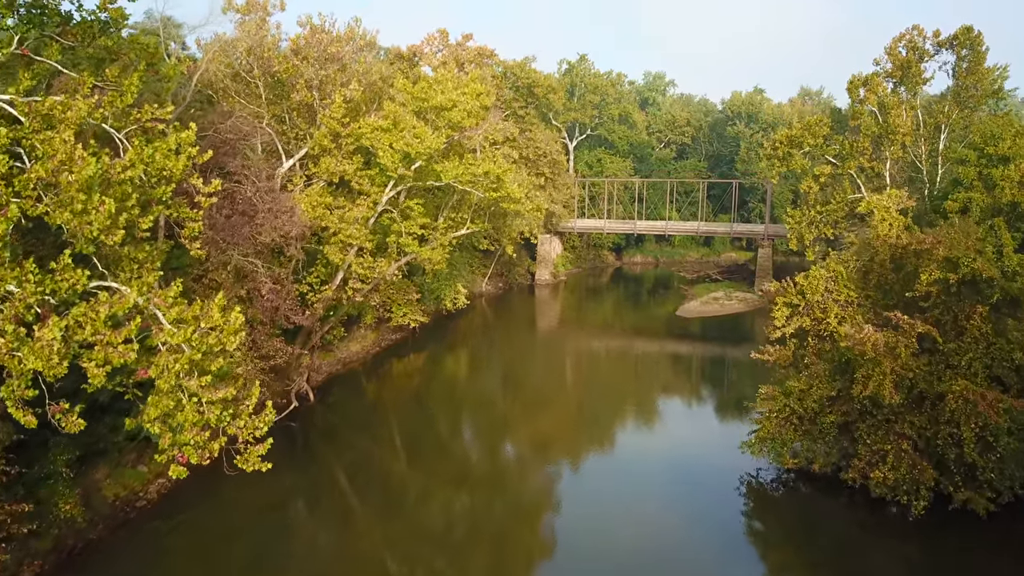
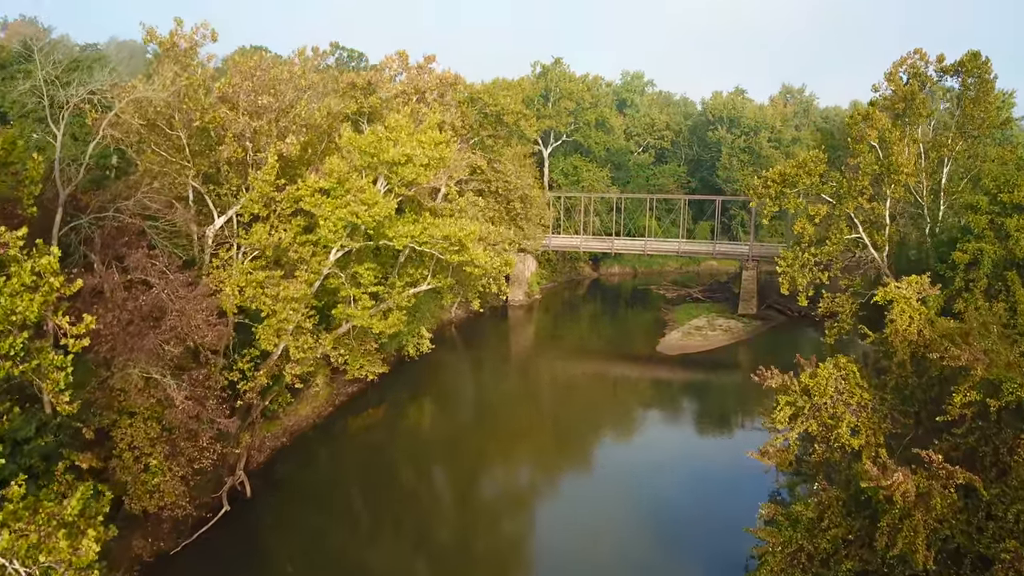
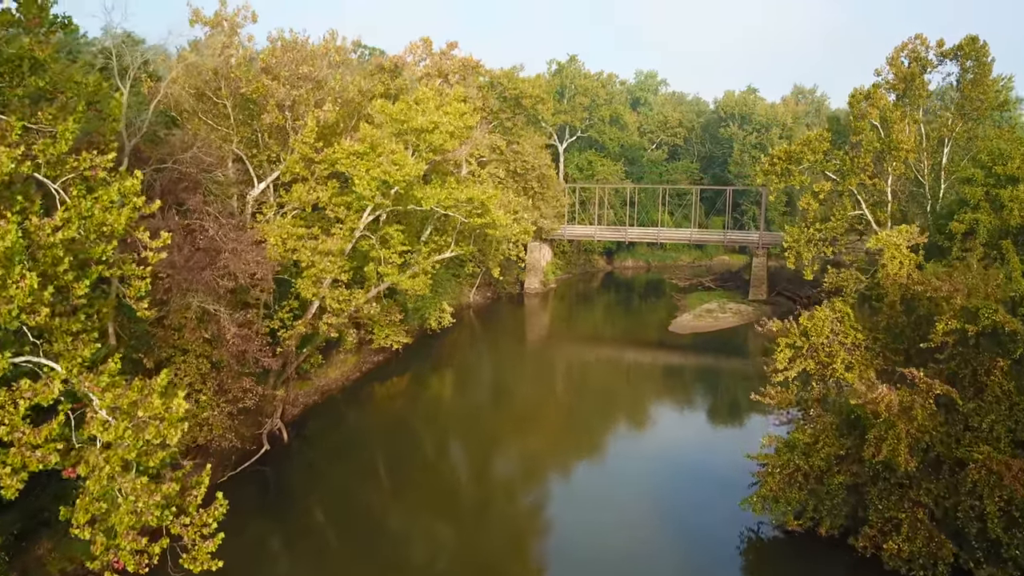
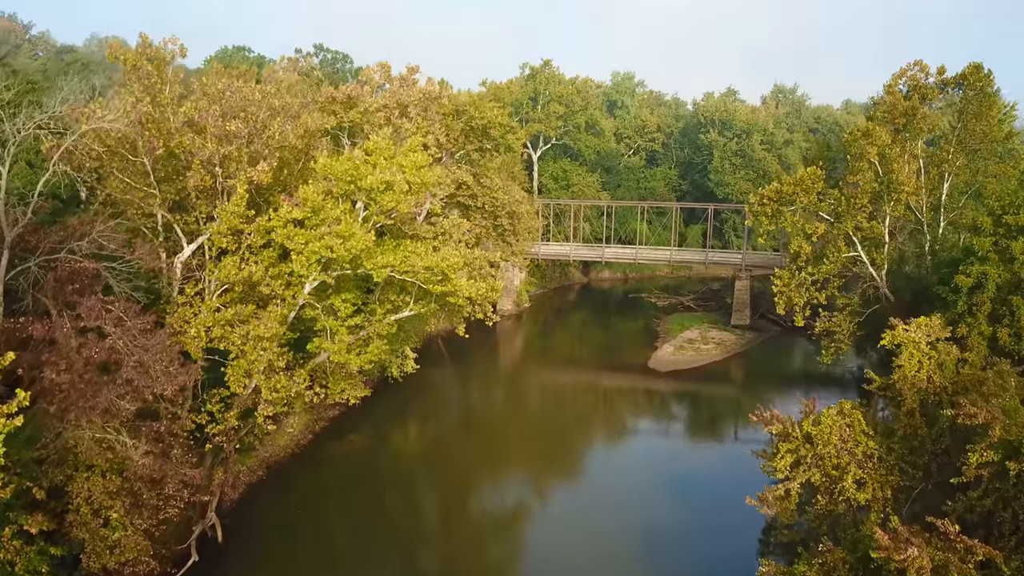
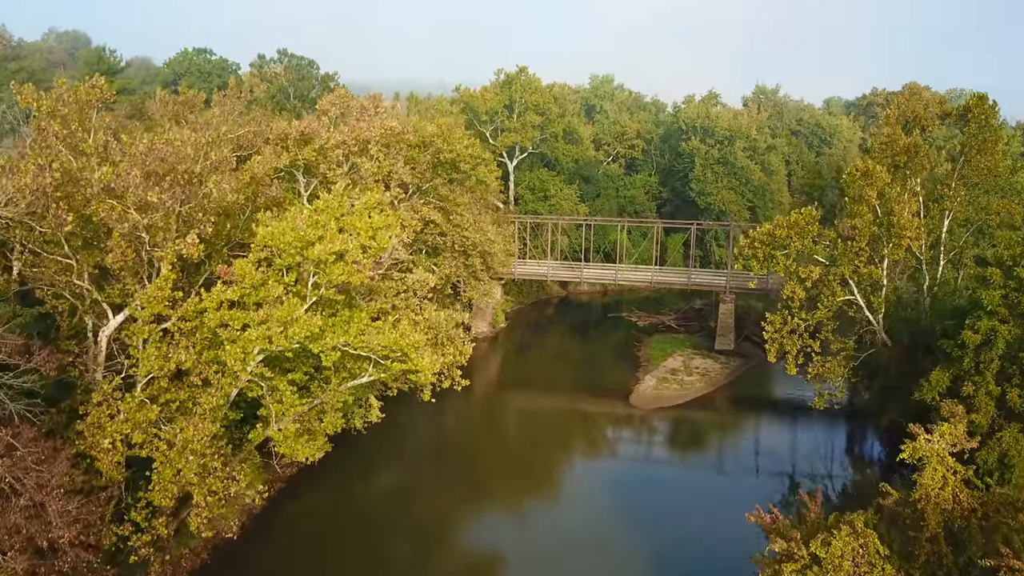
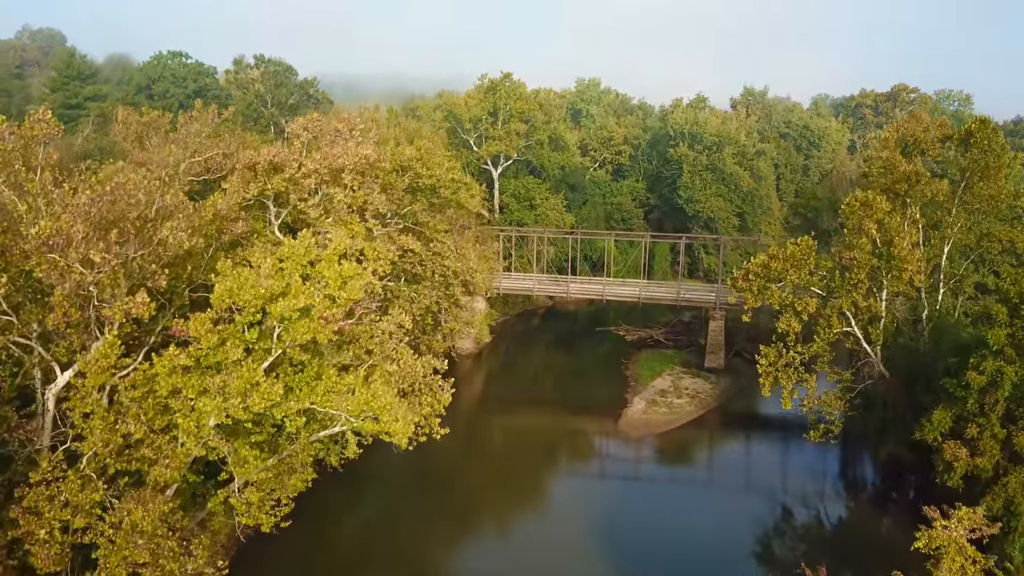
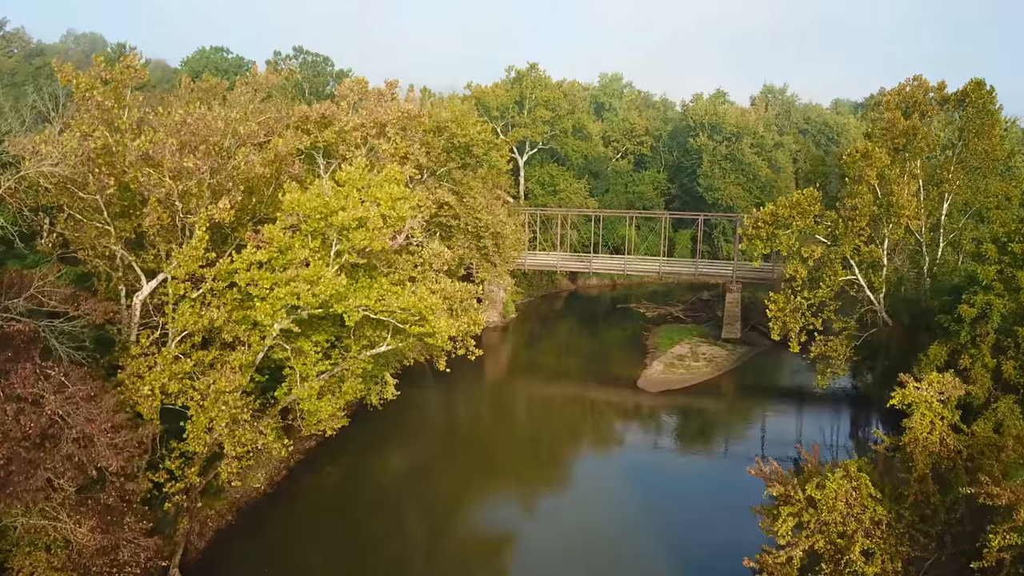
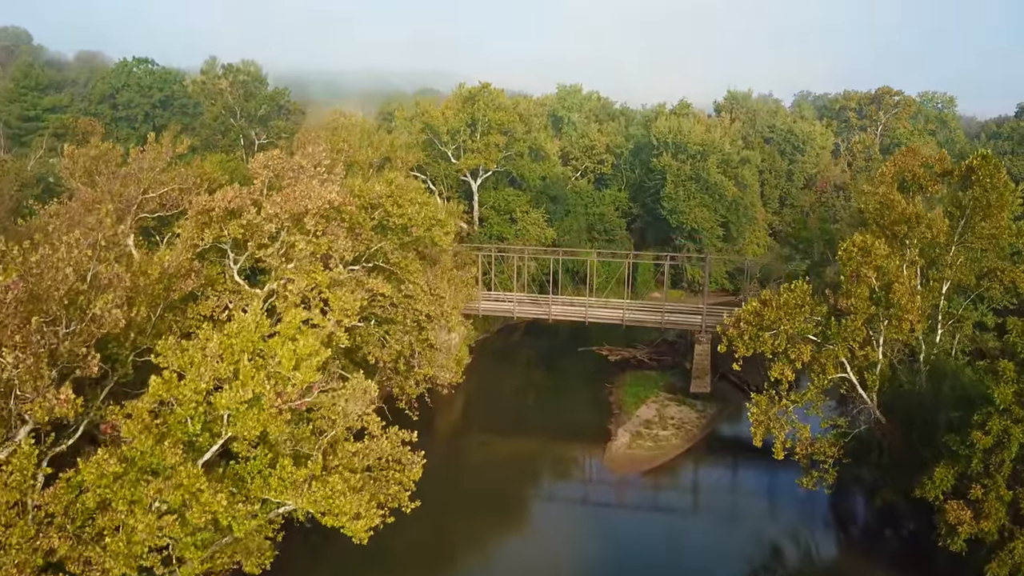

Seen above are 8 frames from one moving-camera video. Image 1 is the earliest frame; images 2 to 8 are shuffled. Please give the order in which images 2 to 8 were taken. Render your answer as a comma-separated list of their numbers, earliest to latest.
3, 2, 4, 7, 5, 6, 8
